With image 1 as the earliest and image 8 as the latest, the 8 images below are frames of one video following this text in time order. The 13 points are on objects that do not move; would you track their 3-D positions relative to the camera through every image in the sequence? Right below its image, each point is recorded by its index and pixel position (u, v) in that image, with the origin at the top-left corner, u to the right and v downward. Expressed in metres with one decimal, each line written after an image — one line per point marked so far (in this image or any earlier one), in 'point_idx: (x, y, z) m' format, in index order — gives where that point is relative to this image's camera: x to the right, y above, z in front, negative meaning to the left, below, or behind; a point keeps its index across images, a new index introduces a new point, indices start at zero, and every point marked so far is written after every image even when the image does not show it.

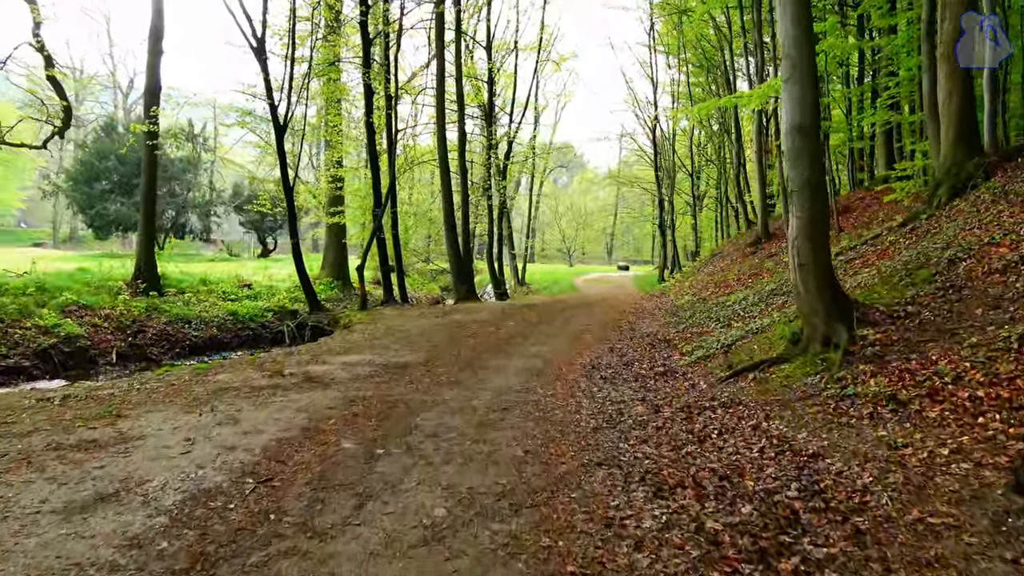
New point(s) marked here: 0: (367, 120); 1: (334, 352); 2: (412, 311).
0: (-3.0, +3.4, +16.4) m
1: (-2.1, -0.8, +9.3) m
2: (-1.8, -0.4, +14.5) m
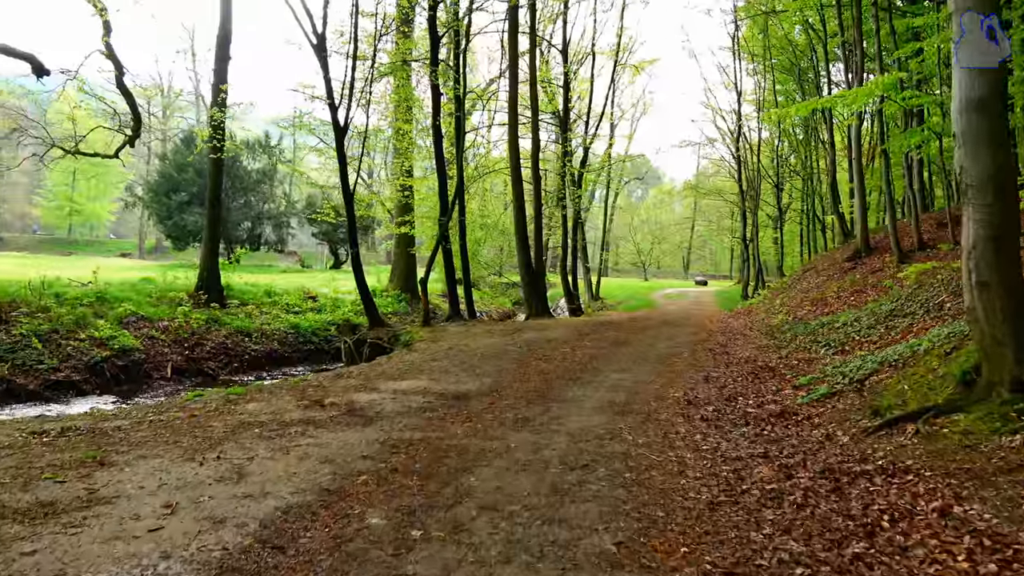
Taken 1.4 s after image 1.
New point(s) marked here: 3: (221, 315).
0: (-1.5, +3.2, +15.4) m
1: (-1.3, -0.9, +8.2) m
2: (-0.6, -0.7, +13.4) m
3: (-6.2, -0.6, +17.1) m
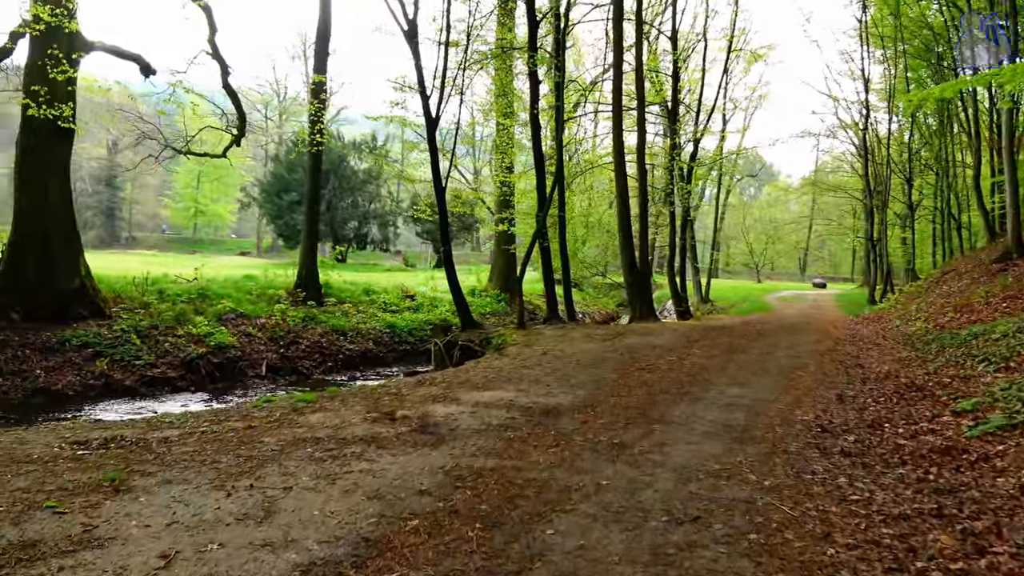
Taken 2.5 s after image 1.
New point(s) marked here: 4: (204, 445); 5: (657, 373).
0: (+0.4, +3.2, +14.6) m
1: (-0.4, -0.9, +7.5) m
2: (+1.0, -0.7, +12.5) m
3: (-4.1, -0.5, +16.9) m
4: (-1.8, -0.9, +4.7) m
5: (+1.5, -0.9, +8.2) m
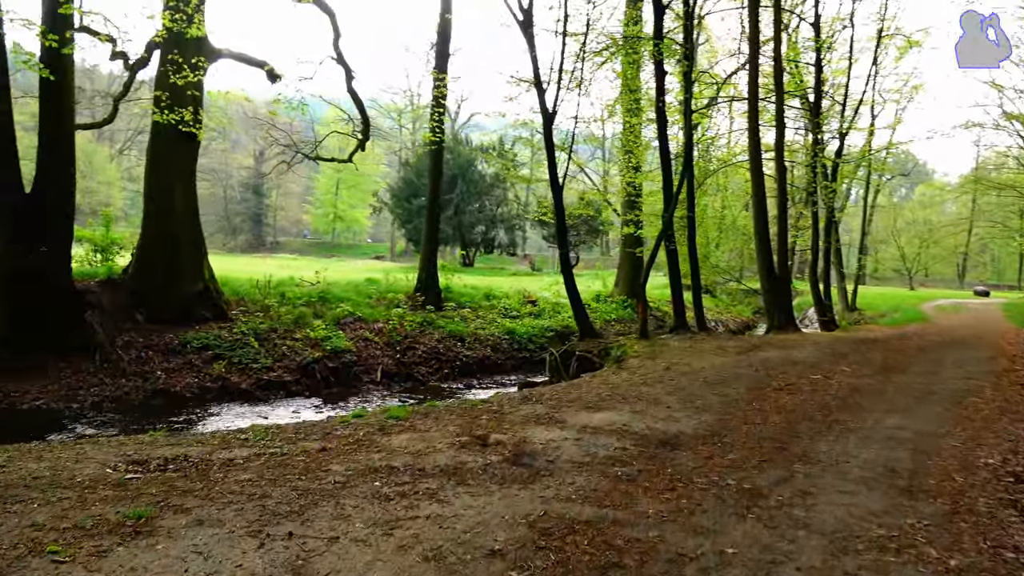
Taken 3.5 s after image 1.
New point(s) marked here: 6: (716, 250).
0: (+2.5, +3.0, +13.6) m
1: (+0.6, -1.0, +6.7) m
2: (+2.8, -0.8, +11.4) m
3: (-1.6, -0.6, +16.6) m
4: (-1.3, -1.0, +4.1) m
5: (+2.5, -1.0, +7.1) m
6: (+5.0, +1.0, +19.9) m
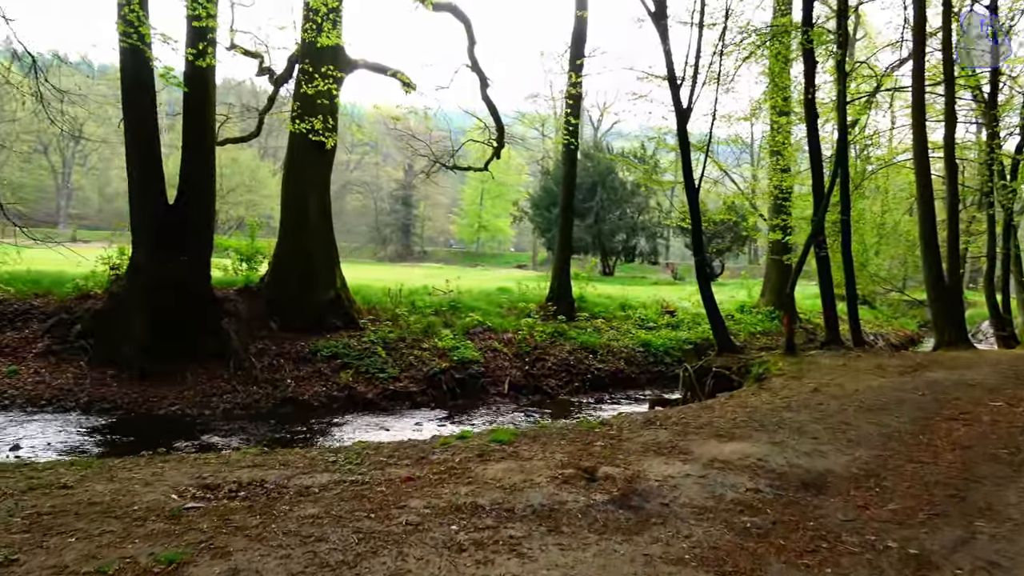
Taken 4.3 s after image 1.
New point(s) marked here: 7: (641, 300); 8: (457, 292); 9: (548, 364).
0: (+4.6, +2.9, +12.4) m
1: (+1.5, -1.0, +5.9) m
2: (+4.4, -0.9, +10.1) m
3: (+1.1, -0.8, +16.0) m
4: (-0.8, -1.0, +3.7) m
5: (+3.5, -1.0, +6.0) m
6: (+8.2, +0.7, +18.1) m
7: (+3.2, -0.3, +19.9) m
8: (-1.2, -0.1, +17.5) m
9: (+0.6, -1.4, +14.3) m
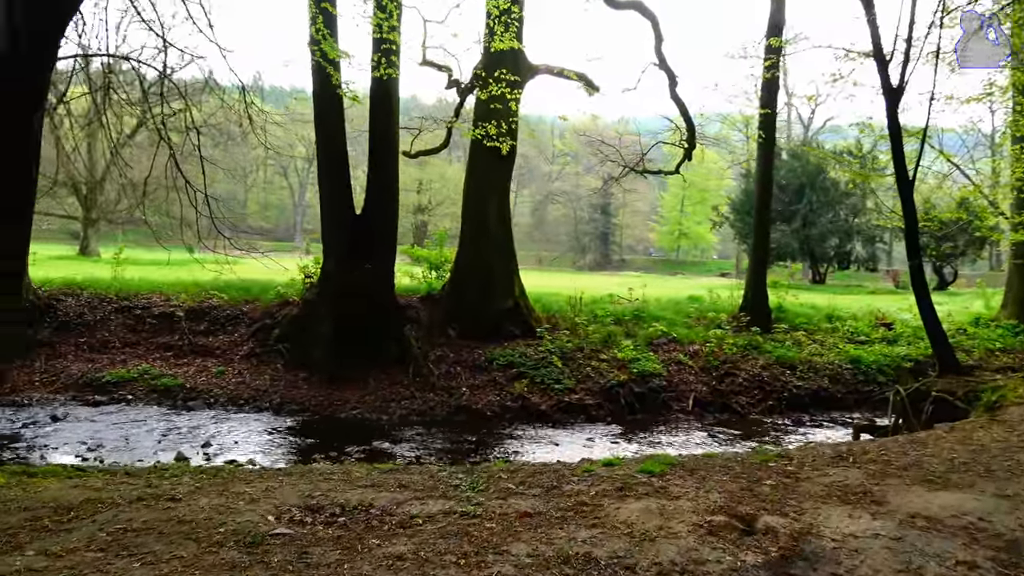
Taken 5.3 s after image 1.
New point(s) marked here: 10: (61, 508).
0: (+7.1, +2.7, +10.3) m
1: (+2.4, -1.1, +4.8) m
2: (+6.4, -1.0, +8.2) m
3: (+4.6, -1.0, +14.7) m
4: (-0.3, -1.0, +3.2) m
5: (+4.4, -1.1, +4.4) m
6: (+12.0, +0.5, +15.0) m
7: (+7.6, -0.5, +17.9) m
8: (+2.7, -0.2, +16.7) m
9: (+3.7, -1.5, +13.1) m
10: (-1.9, -0.9, +3.4) m
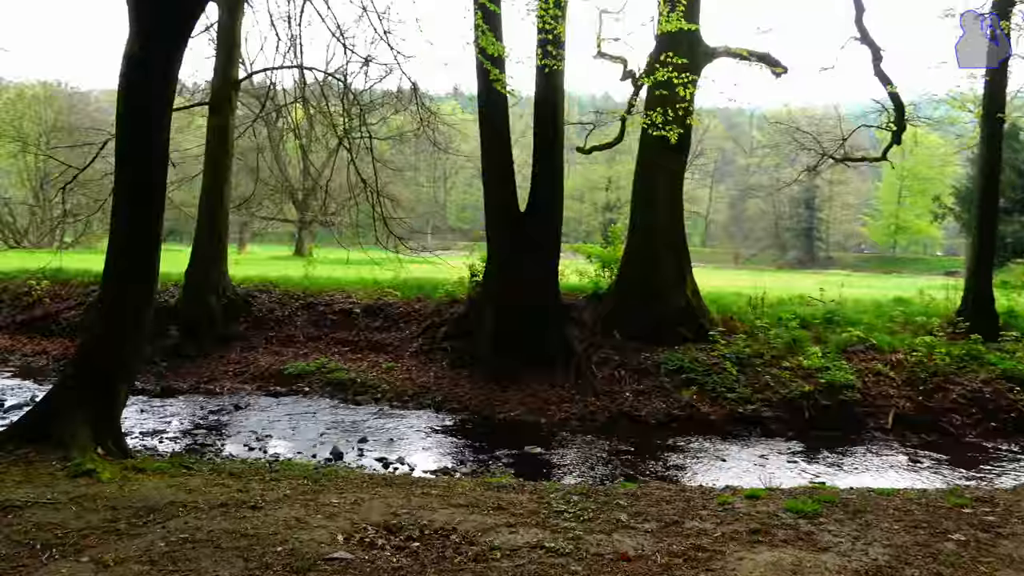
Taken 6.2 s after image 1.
0: (+8.9, +2.7, +7.9) m
1: (+3.0, -1.1, +3.6) m
2: (+7.6, -1.1, +6.0) m
3: (+7.5, -1.0, +12.7) m
4: (-0.1, -1.0, +2.8) m
5: (+4.8, -1.1, +2.8) m
6: (+14.7, +0.4, +11.3) m
7: (+11.1, -0.6, +15.2) m
8: (+6.1, -0.3, +15.2) m
9: (+6.2, -1.5, +11.5) m
10: (-1.6, -0.9, +3.4) m
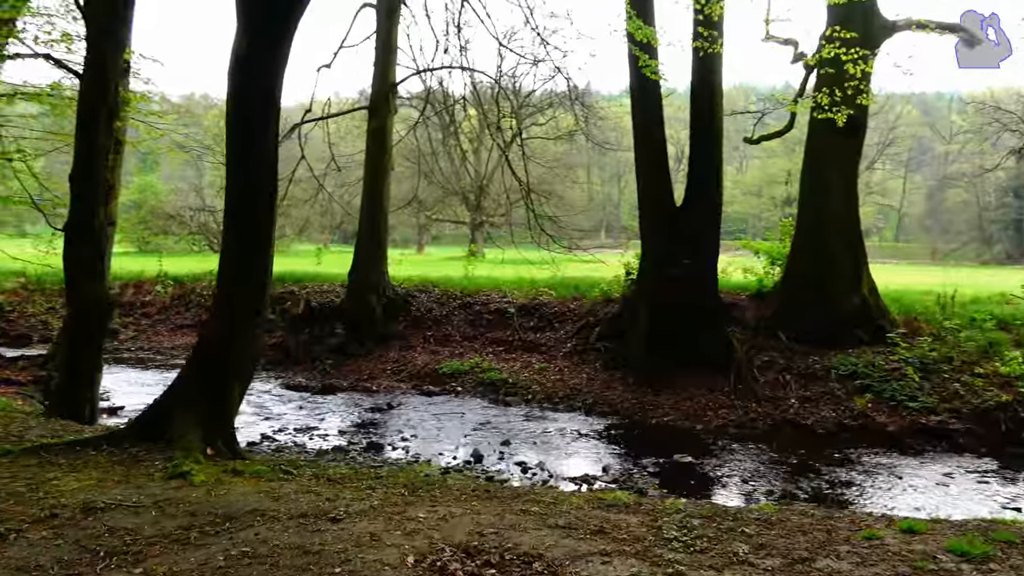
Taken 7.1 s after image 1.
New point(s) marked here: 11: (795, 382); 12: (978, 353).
0: (+10.0, +2.8, +5.5) m
1: (+3.3, -1.1, +2.6) m
2: (+8.3, -1.0, +3.9) m
3: (+9.7, -0.9, +10.5) m
4: (+0.1, -1.0, +2.4) m
5: (+4.9, -1.1, +1.3) m
6: (+16.4, +0.6, +7.5) m
7: (+13.7, -0.4, +12.1) m
8: (+8.8, -0.2, +13.2) m
9: (+8.2, -1.5, +9.5) m
10: (-1.2, -1.0, +3.3) m
11: (+3.8, -1.3, +10.9) m
12: (+6.4, -0.9, +11.0) m
